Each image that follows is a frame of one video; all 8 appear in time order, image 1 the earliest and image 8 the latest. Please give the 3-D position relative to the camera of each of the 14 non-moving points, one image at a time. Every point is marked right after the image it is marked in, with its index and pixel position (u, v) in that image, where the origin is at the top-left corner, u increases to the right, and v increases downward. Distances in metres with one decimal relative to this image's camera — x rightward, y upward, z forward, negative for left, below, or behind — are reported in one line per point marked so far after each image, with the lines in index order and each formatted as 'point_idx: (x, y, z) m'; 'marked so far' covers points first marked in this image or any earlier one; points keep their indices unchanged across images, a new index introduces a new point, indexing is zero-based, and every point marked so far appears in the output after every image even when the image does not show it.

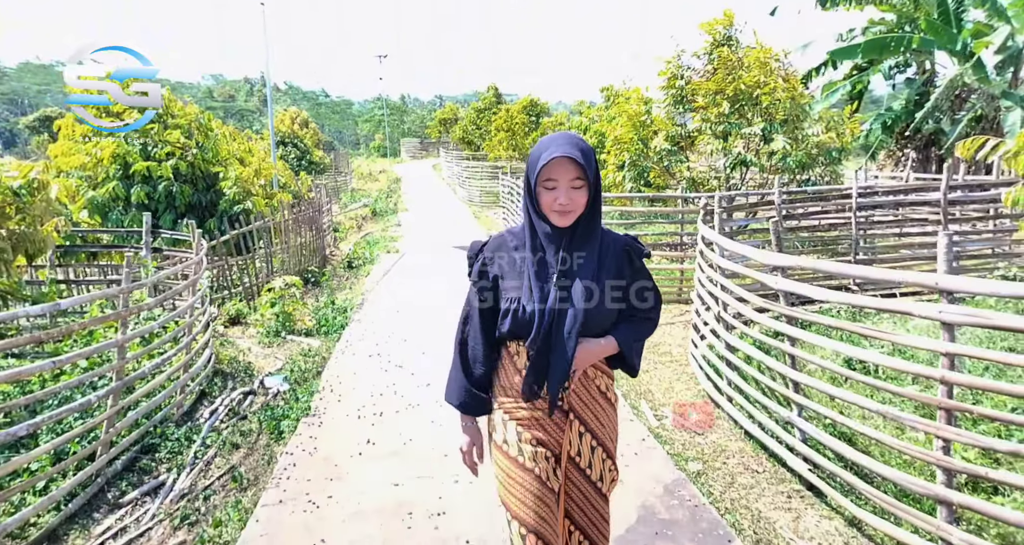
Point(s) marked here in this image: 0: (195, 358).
0: (-2.3, -0.6, +4.6) m
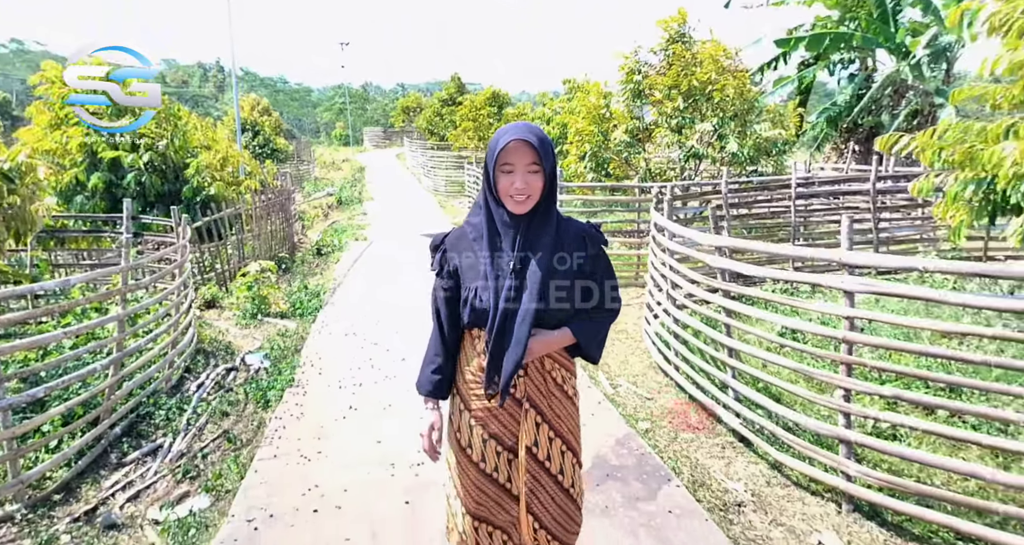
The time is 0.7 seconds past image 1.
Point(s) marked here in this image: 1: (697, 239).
0: (-2.6, -0.5, +4.8) m
1: (+1.3, +0.3, +4.6) m
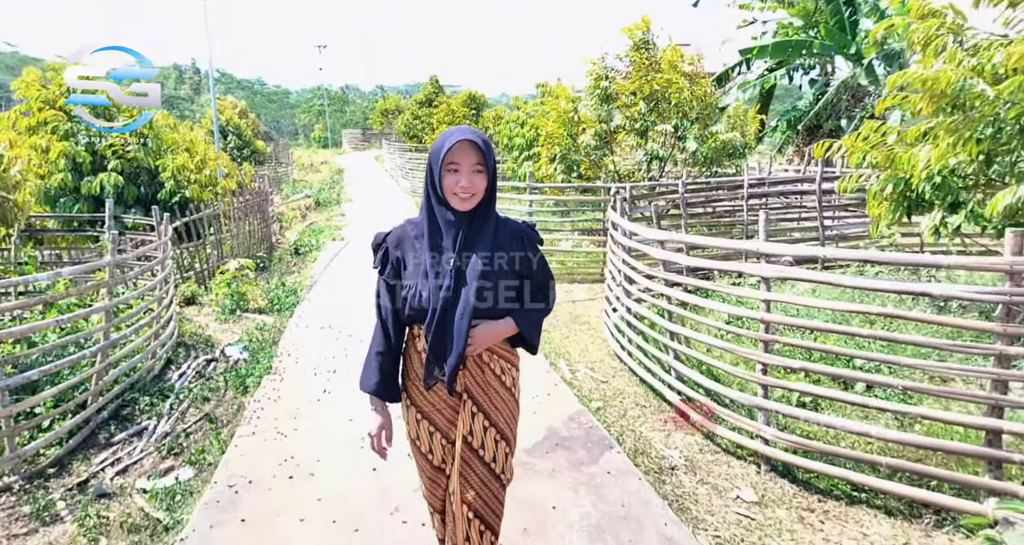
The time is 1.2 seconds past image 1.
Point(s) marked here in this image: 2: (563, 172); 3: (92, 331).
0: (-2.9, -0.4, +5.0) m
1: (+1.0, +0.3, +5.0) m
2: (+0.8, +1.6, +9.6) m
3: (-2.7, -0.4, +3.9) m
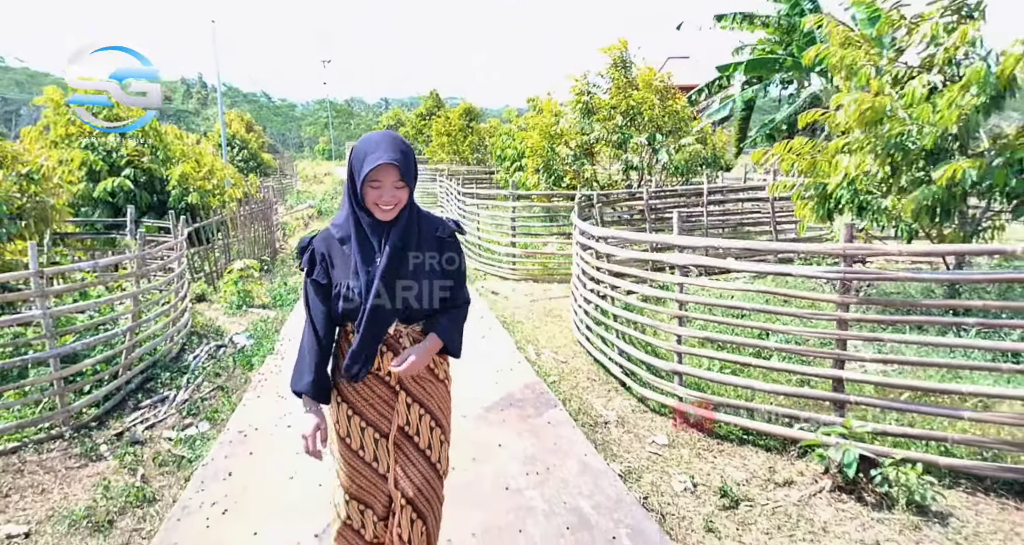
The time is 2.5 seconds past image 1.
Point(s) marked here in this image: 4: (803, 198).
0: (-3.1, -0.4, +5.7) m
1: (+0.8, +0.4, +5.7) m
2: (+0.6, +1.6, +10.3) m
3: (-2.9, -0.3, +4.6) m
4: (+2.5, +0.6, +5.2) m
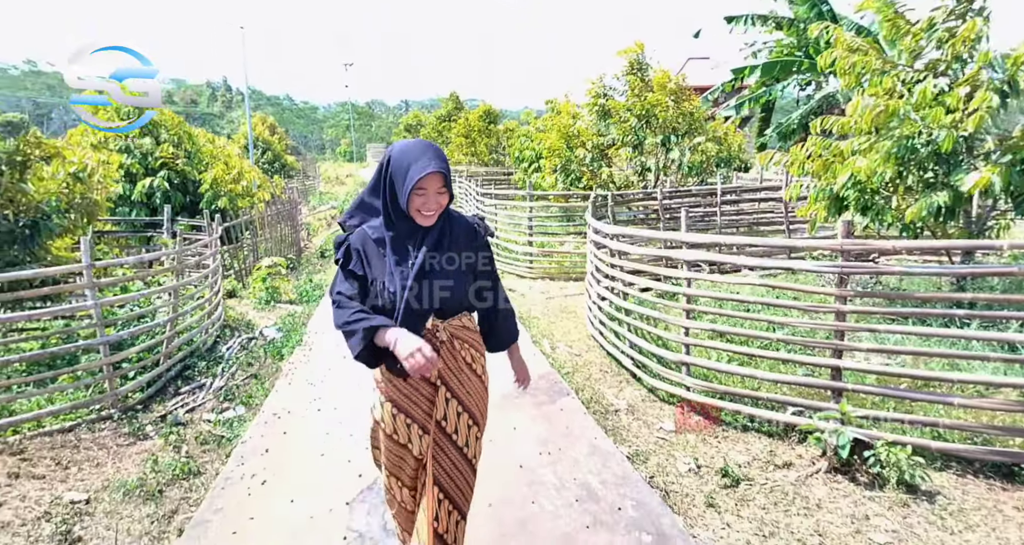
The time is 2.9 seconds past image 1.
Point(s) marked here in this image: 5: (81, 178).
0: (-2.9, -0.4, +6.0) m
1: (+1.0, +0.4, +5.9) m
2: (+0.9, +1.6, +10.5) m
3: (-2.8, -0.3, +4.9) m
4: (+2.6, +0.7, +5.3) m
5: (-3.9, +0.9, +5.7) m
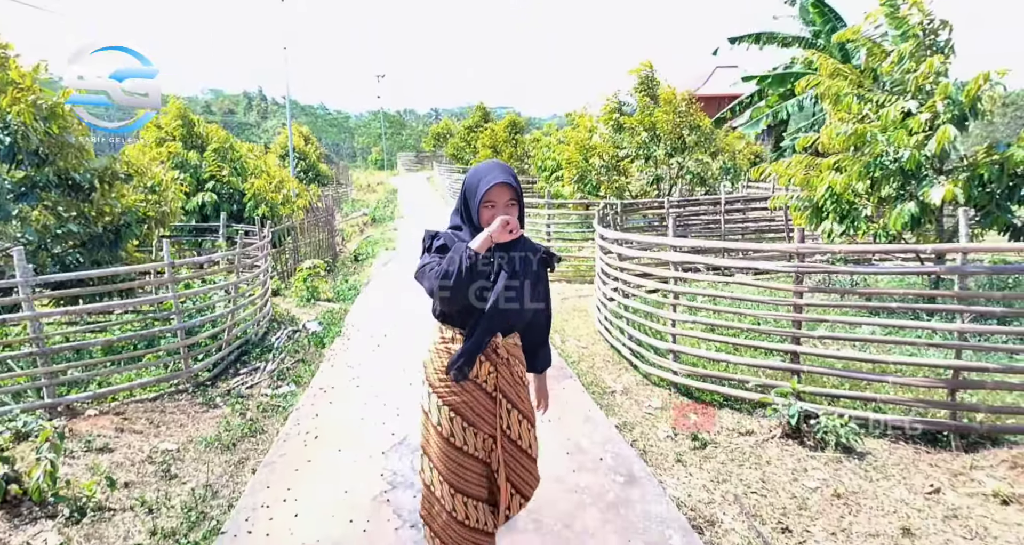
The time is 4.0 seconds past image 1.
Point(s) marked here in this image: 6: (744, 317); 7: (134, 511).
0: (-2.8, -0.4, +6.8) m
1: (+1.1, +0.4, +6.5) m
2: (+1.2, +1.5, +11.2) m
3: (-2.7, -0.3, +5.7) m
4: (+2.7, +0.6, +5.9) m
5: (-3.8, +0.9, +6.6) m
6: (+1.7, -0.3, +4.5) m
7: (-1.8, -1.2, +3.0) m
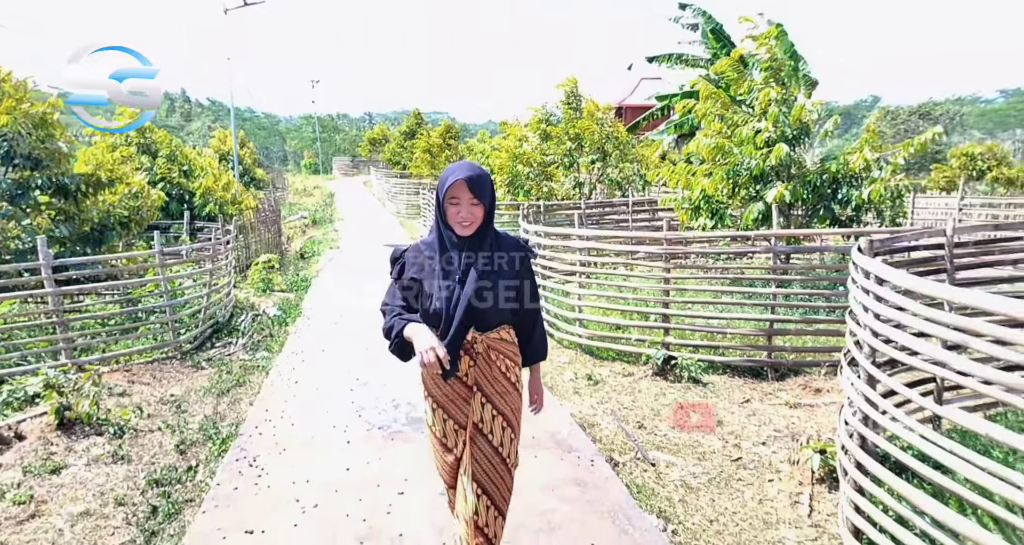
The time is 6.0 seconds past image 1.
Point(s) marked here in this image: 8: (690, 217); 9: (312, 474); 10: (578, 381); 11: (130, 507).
0: (-3.6, -0.3, +7.7) m
1: (+0.3, +0.5, +7.7) m
2: (0.0, +1.6, +12.4) m
3: (-3.3, -0.1, +6.5) m
4: (+2.0, +0.8, +7.3) m
5: (-4.5, +1.0, +7.3) m
6: (+1.1, -0.2, +5.8) m
7: (-2.2, -1.0, +3.9) m
8: (+2.1, +0.6, +7.3) m
9: (-1.0, -1.0, +3.2) m
10: (+0.5, -0.9, +5.0) m
11: (-1.9, -1.2, +3.0) m
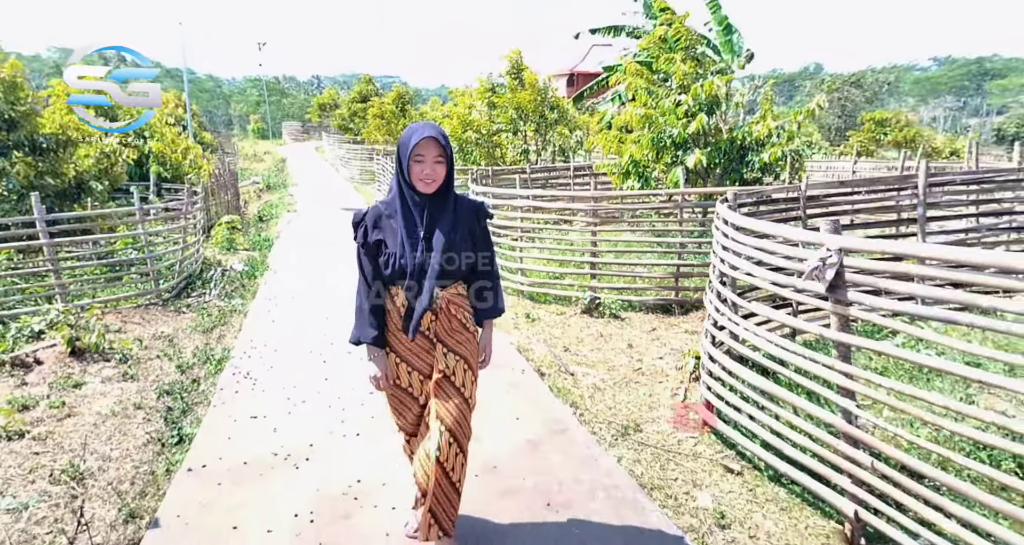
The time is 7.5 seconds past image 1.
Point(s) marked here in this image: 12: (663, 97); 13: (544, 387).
0: (-4.2, +0.3, +8.2) m
1: (-0.3, +1.1, +8.5) m
2: (-1.0, +2.4, +13.1) m
3: (-3.9, +0.4, +7.1) m
4: (+1.4, +1.3, +8.2) m
5: (-5.2, +1.5, +7.7) m
6: (+0.6, +0.3, +6.7) m
7: (-2.6, -0.6, +4.6) m
8: (+1.5, +1.2, +8.2) m
9: (-1.4, -0.7, +4.0) m
10: (+0.1, -0.4, +5.9) m
11: (-2.2, -0.8, +3.8) m
12: (+1.8, +2.1, +7.6) m
13: (+0.2, -0.7, +4.0) m
